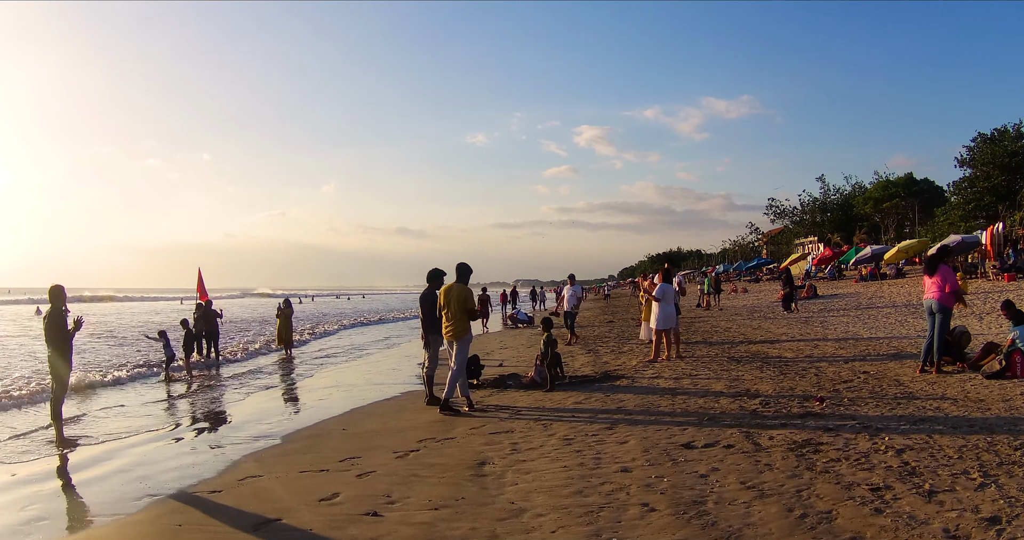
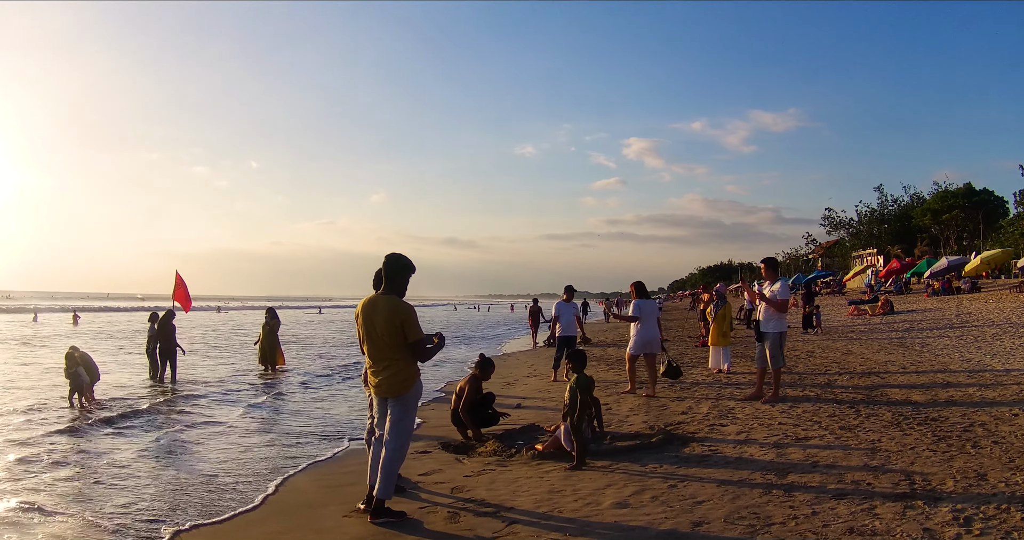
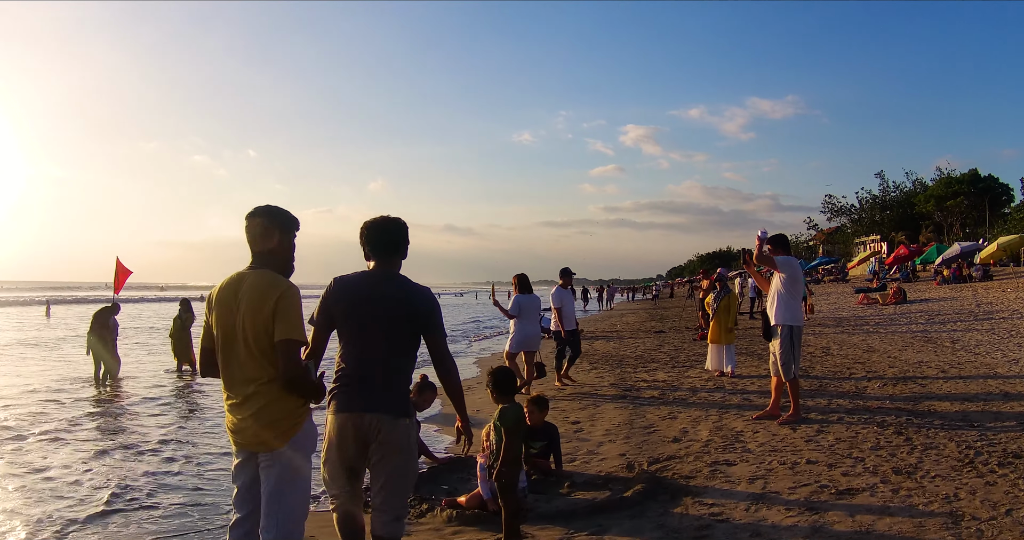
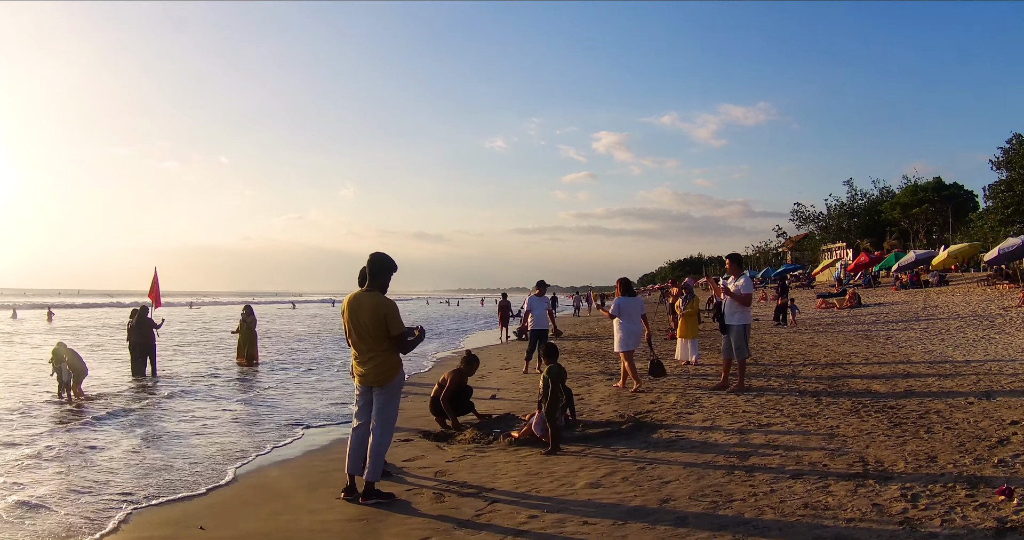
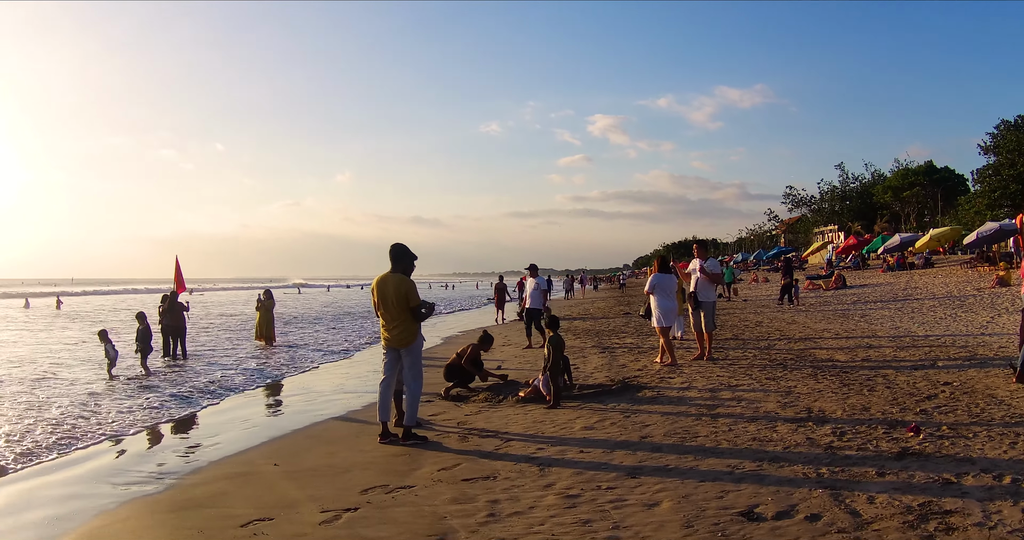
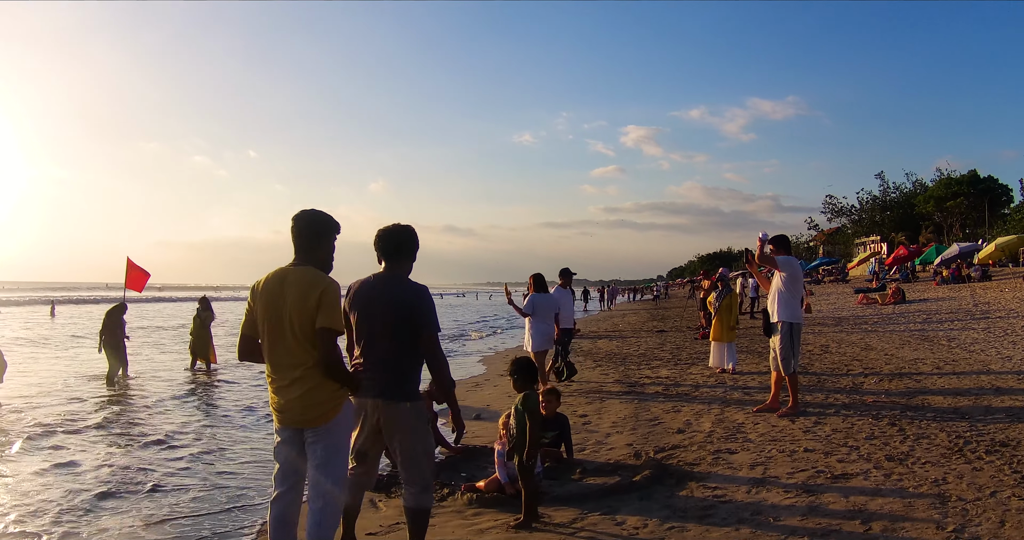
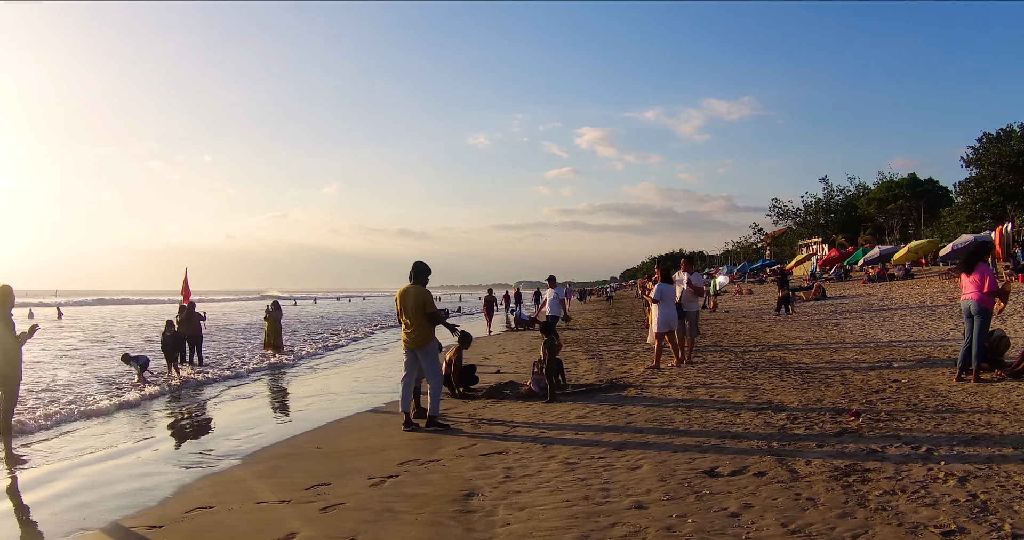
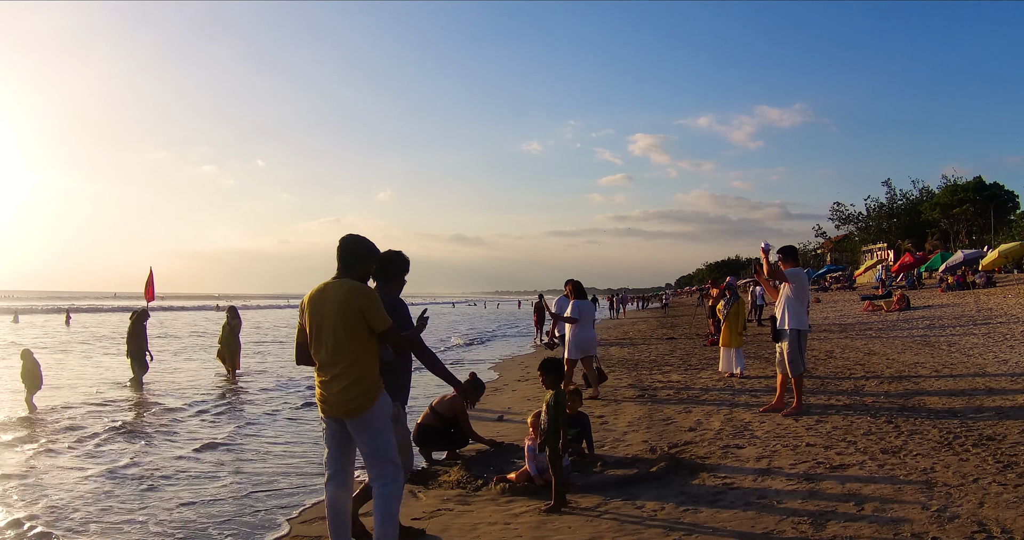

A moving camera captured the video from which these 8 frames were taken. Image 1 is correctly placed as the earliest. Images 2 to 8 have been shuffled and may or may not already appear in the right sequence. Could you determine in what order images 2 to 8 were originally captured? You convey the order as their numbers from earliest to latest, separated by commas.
7, 5, 4, 2, 8, 6, 3
